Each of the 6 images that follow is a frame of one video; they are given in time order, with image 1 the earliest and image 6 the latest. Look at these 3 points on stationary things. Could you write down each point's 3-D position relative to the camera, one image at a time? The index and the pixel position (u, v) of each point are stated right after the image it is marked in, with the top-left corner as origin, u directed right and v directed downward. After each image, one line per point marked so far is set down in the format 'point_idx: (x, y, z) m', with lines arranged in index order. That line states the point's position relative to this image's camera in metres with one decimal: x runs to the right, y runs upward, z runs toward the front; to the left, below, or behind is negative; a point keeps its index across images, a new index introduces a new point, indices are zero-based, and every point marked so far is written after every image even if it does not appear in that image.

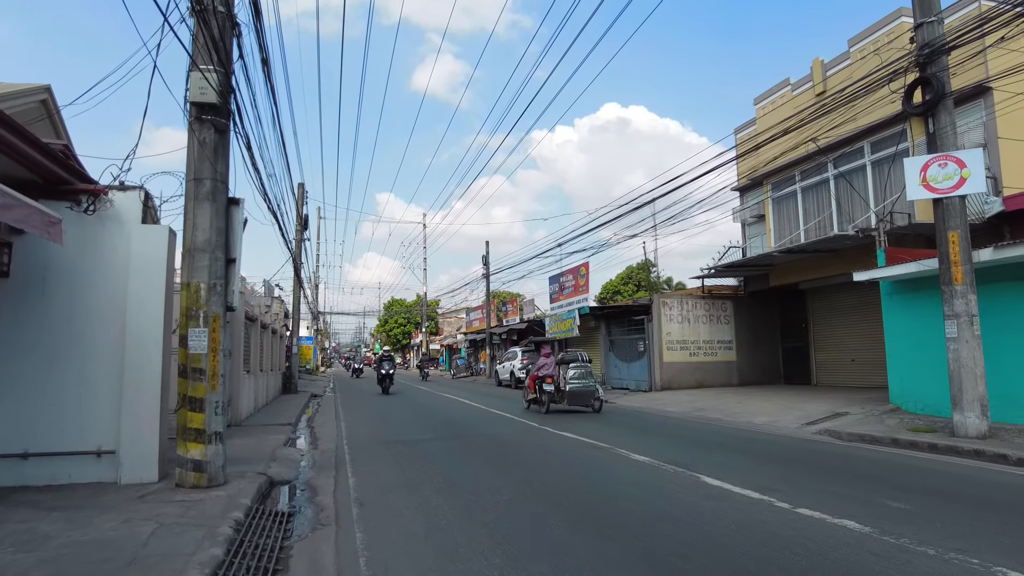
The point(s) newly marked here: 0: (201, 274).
0: (-3.2, +0.2, +6.6) m
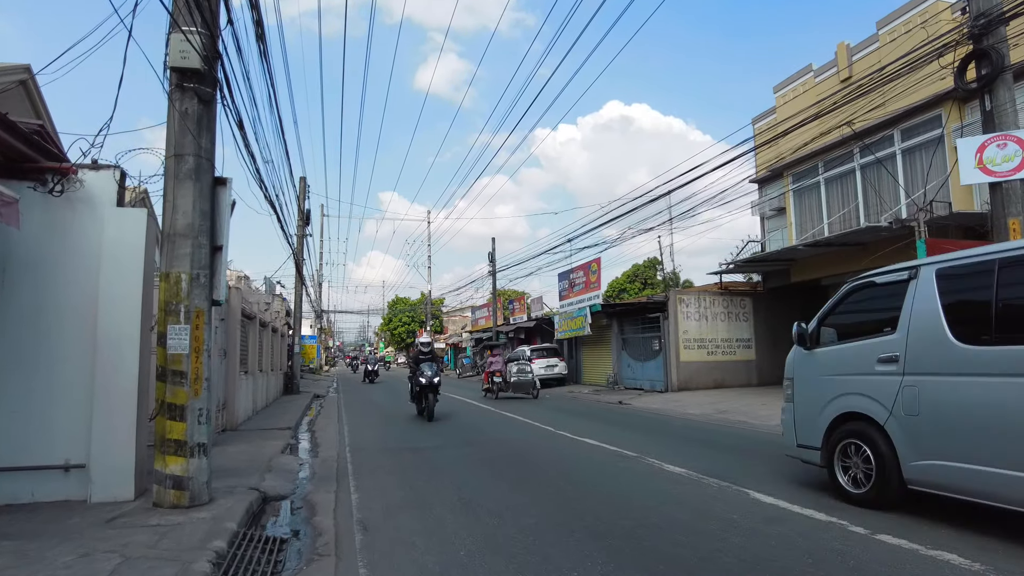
0: (-3.0, +0.2, +5.8) m
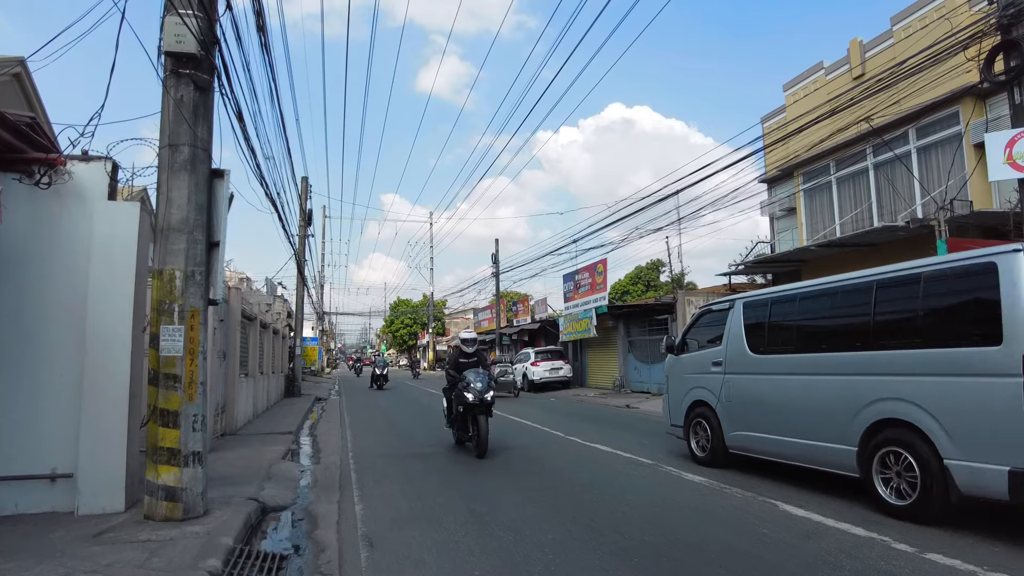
0: (-2.9, +0.3, +5.4) m
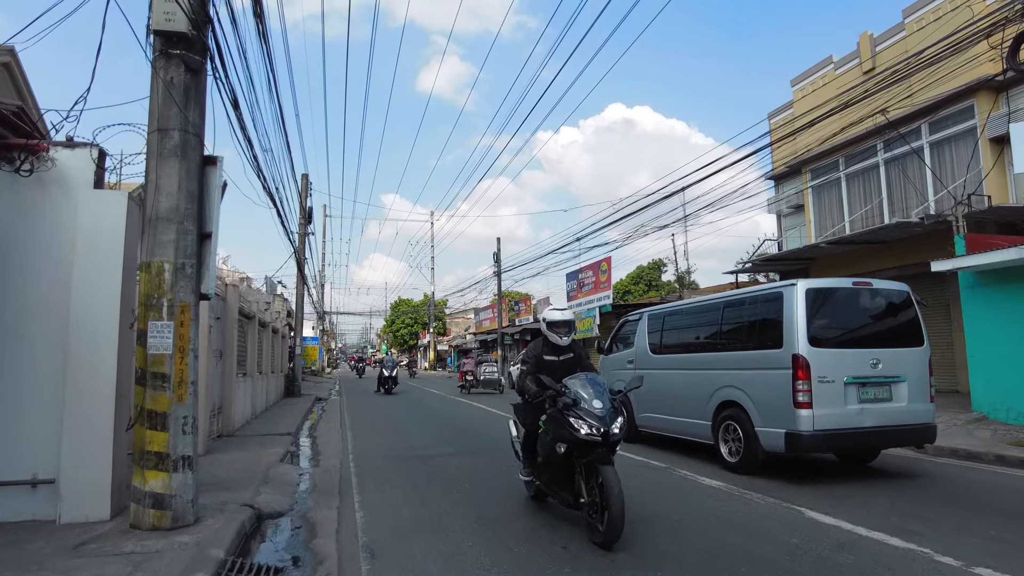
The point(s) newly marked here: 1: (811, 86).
0: (-2.8, +0.3, +5.1) m
1: (+9.1, +6.1, +19.2) m
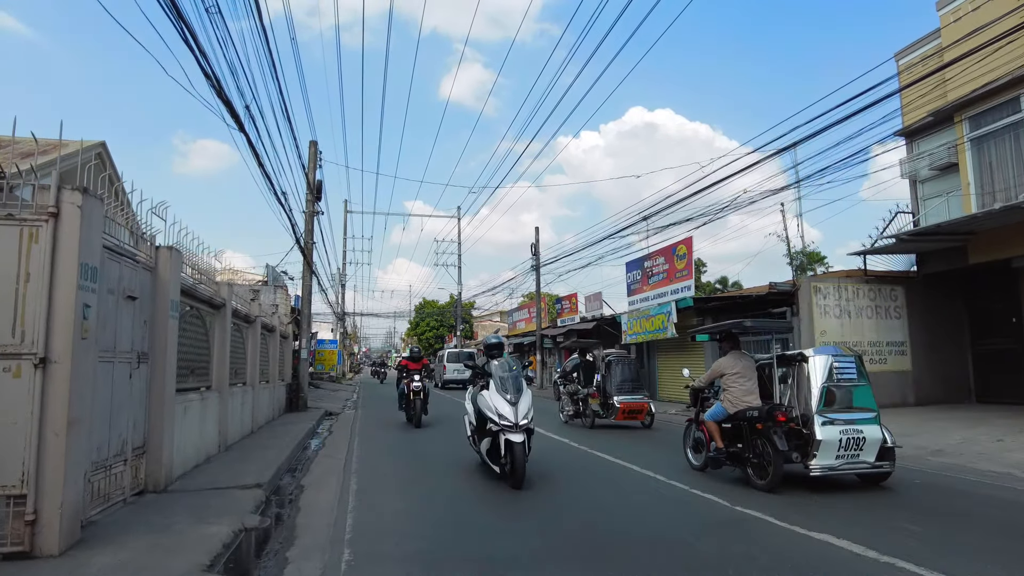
0: (-1.8, +0.8, +0.7) m
1: (+10.5, +6.5, +14.5) m
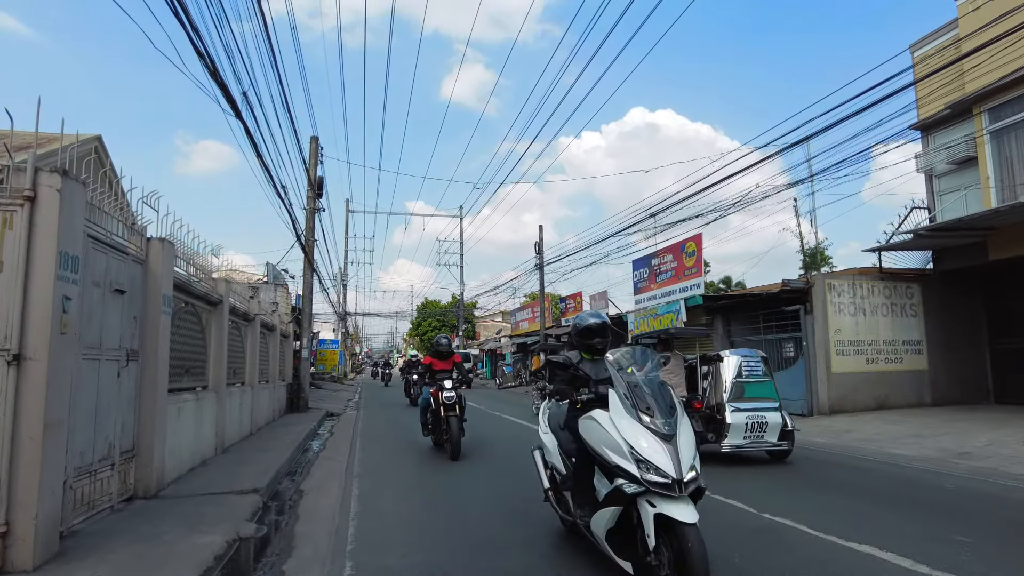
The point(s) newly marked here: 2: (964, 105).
0: (-1.7, +0.8, +0.4) m
1: (+10.6, +6.6, +14.1) m
2: (+10.4, +4.2, +14.5) m
